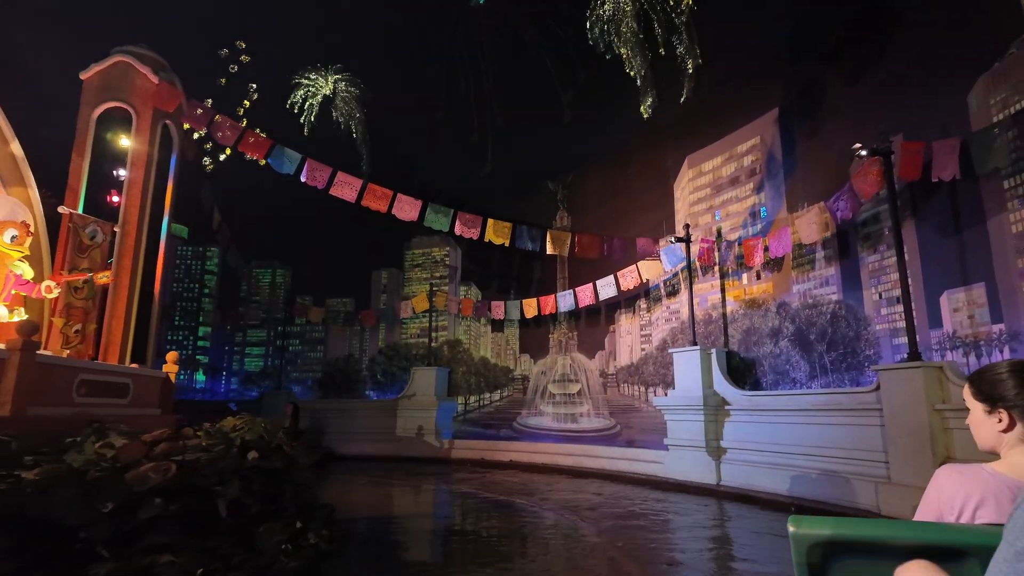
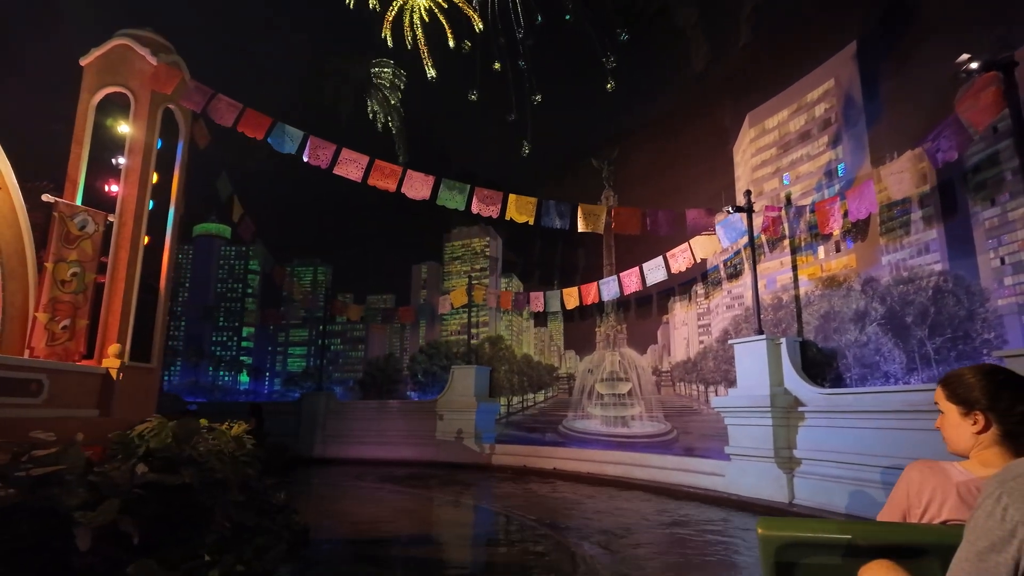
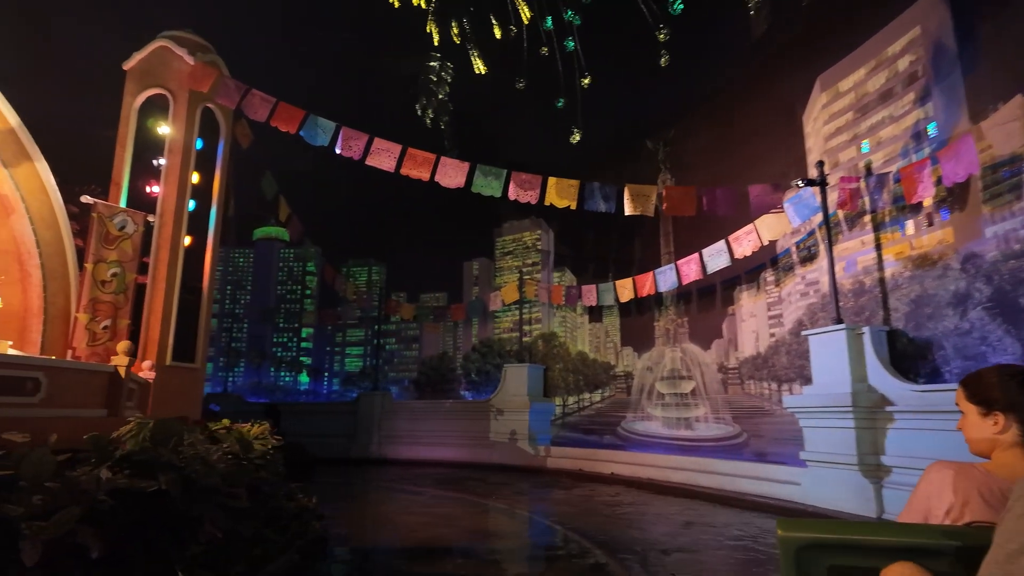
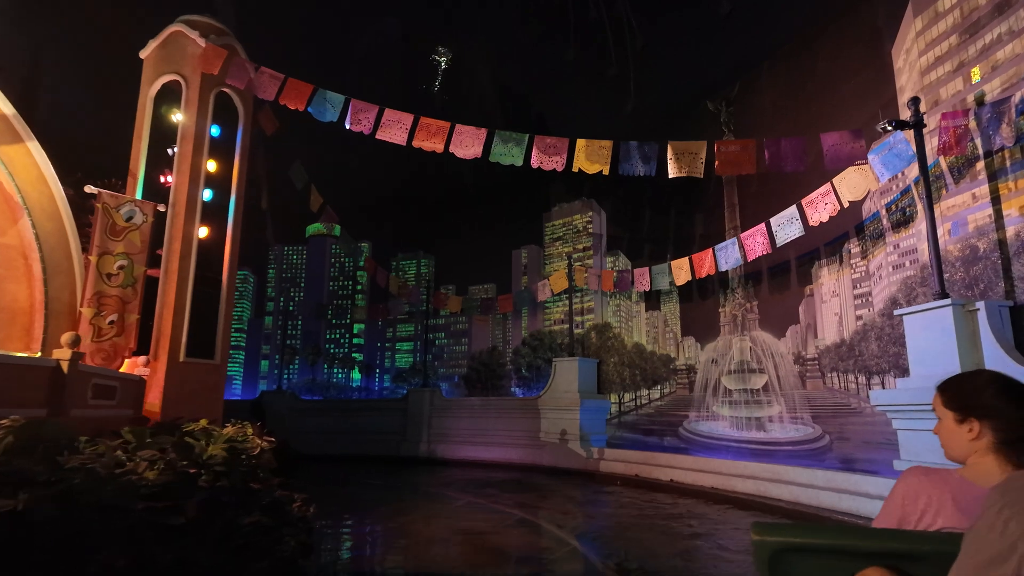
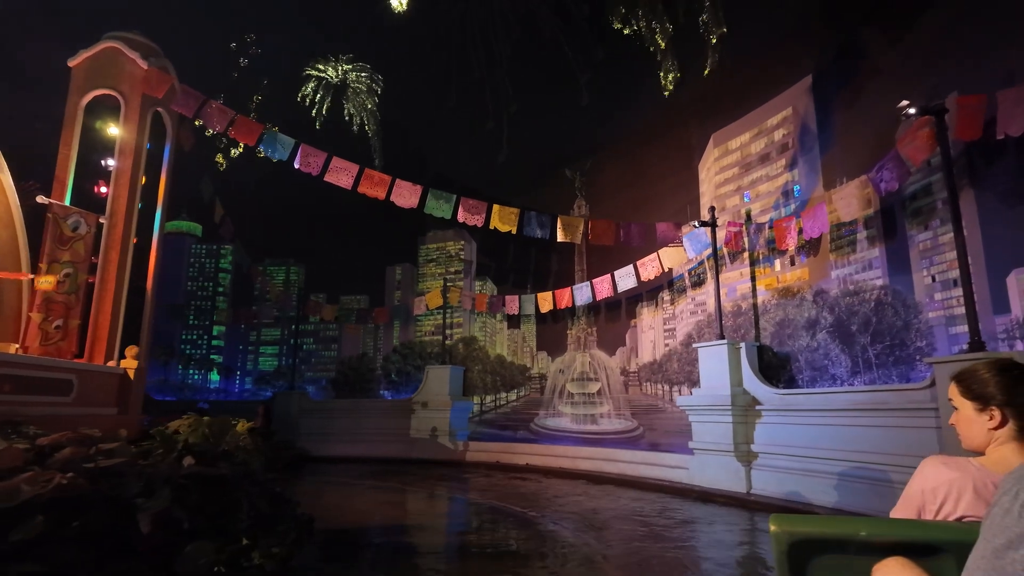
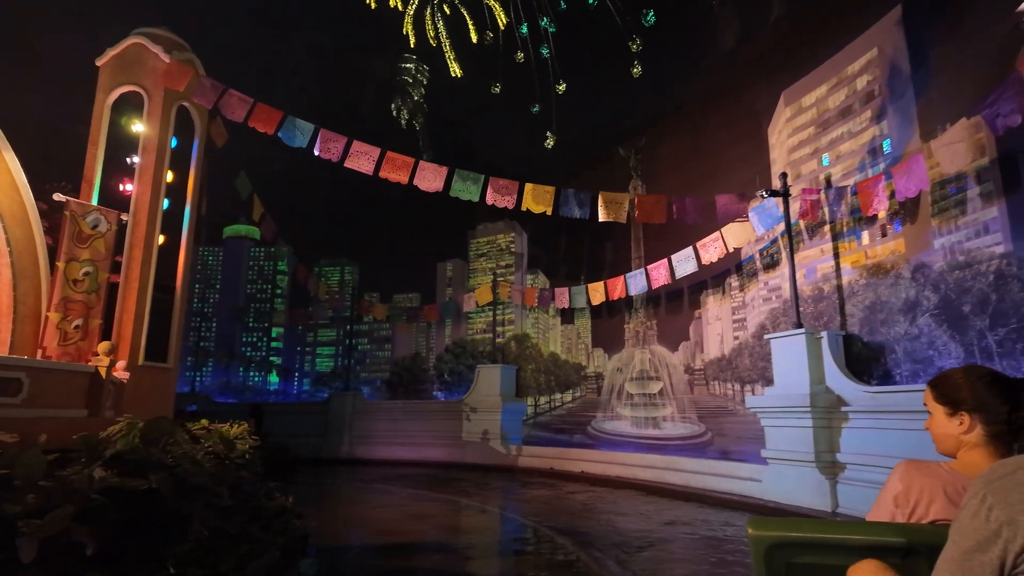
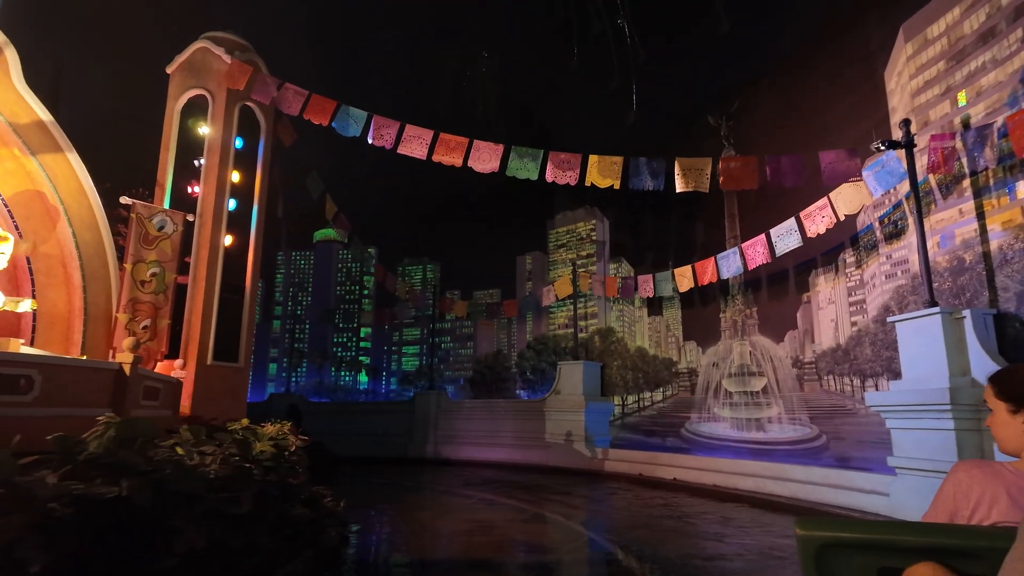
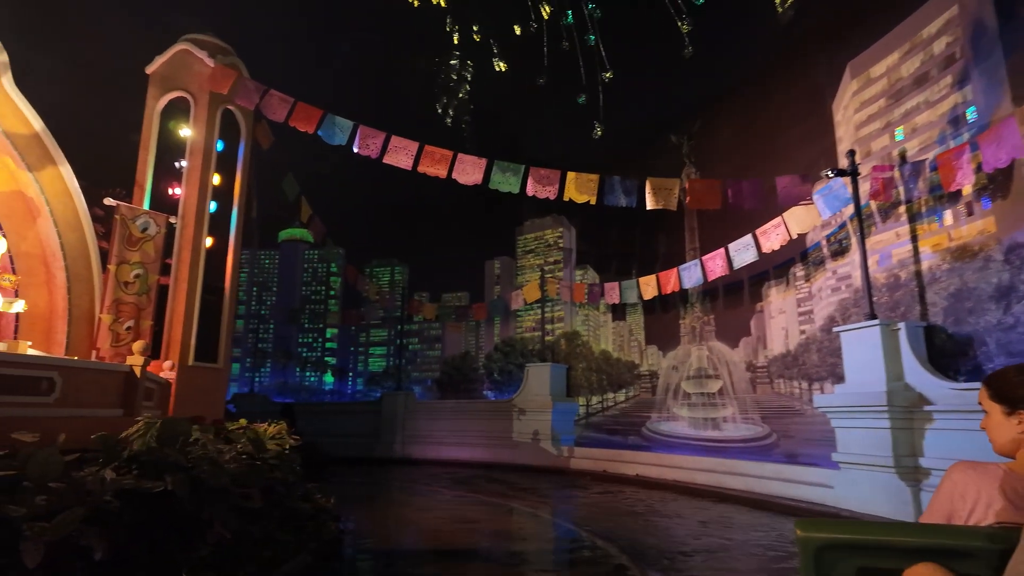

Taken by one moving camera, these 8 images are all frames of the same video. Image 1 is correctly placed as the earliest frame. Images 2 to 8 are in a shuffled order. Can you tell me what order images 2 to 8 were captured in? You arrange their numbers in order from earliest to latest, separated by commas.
5, 2, 6, 3, 8, 7, 4
